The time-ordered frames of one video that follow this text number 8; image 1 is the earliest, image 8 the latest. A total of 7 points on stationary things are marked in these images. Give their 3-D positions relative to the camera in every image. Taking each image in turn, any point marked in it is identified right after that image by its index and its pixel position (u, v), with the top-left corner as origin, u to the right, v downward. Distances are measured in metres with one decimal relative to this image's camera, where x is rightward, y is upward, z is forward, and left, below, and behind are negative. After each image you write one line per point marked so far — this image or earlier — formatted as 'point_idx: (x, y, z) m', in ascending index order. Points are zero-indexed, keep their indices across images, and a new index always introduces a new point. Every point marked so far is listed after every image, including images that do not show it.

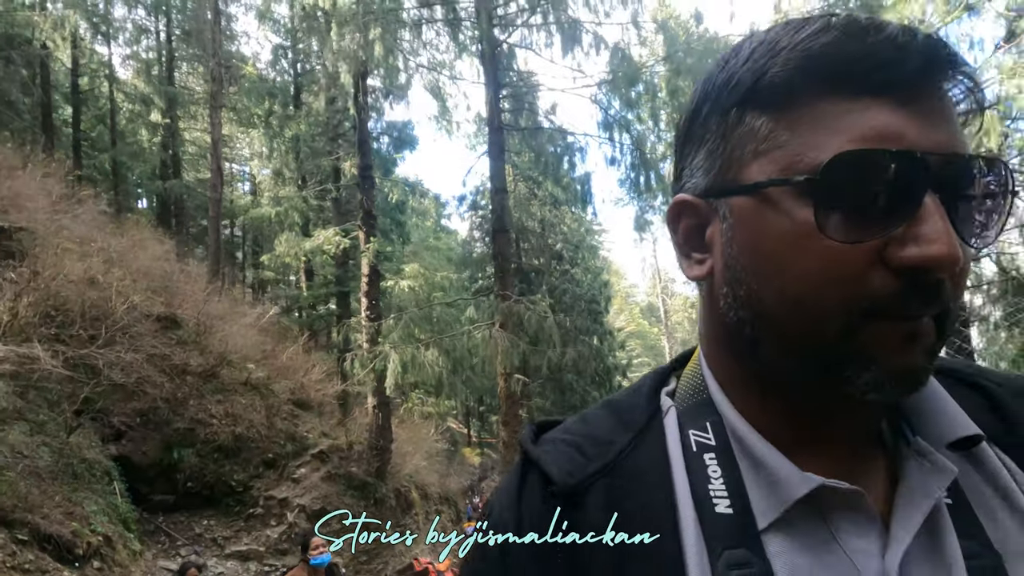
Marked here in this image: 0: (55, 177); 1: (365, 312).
0: (-9.8, +2.3, +14.2) m
1: (-2.6, -0.5, +11.5) m
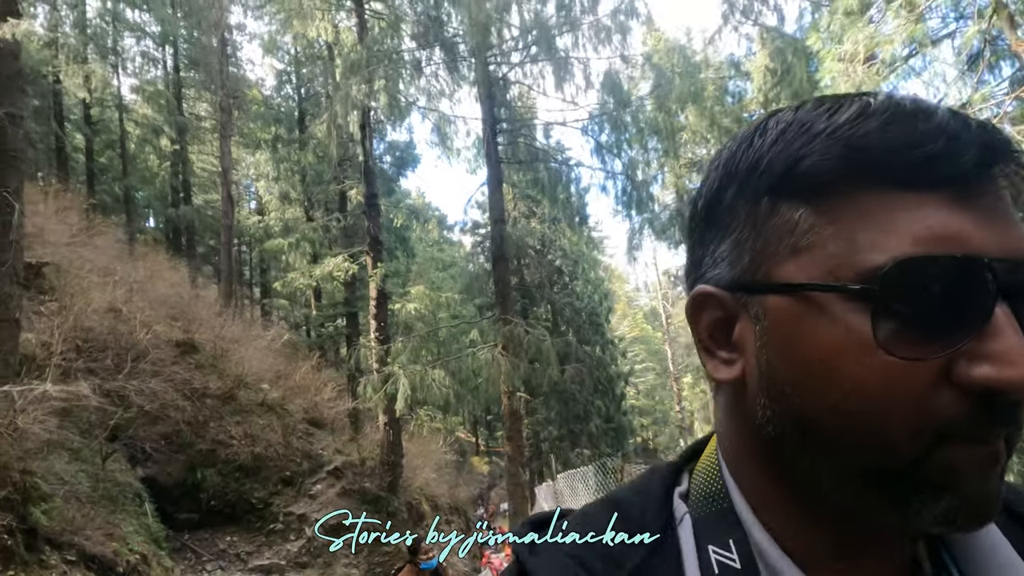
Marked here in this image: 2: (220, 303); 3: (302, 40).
0: (-9.8, +1.7, +14.8) m
1: (-2.5, -0.9, +12.0) m
2: (-6.8, -0.4, +15.3) m
3: (-4.7, +5.5, +14.7) m
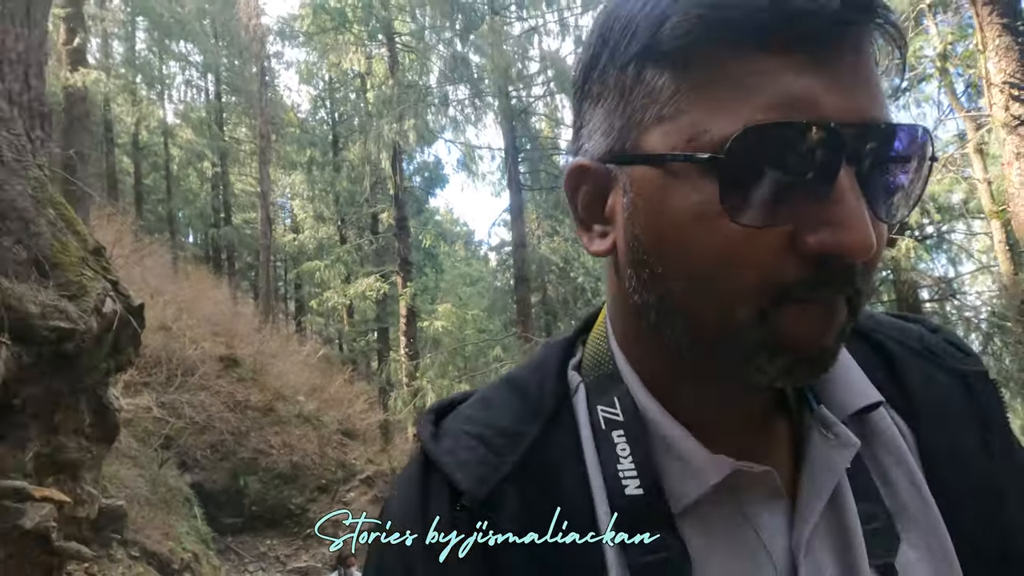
0: (-9.2, +1.3, +15.8) m
1: (-2.1, -1.2, +12.7) m
2: (-6.2, -0.8, +16.1) m
3: (-4.2, +5.1, +15.5) m
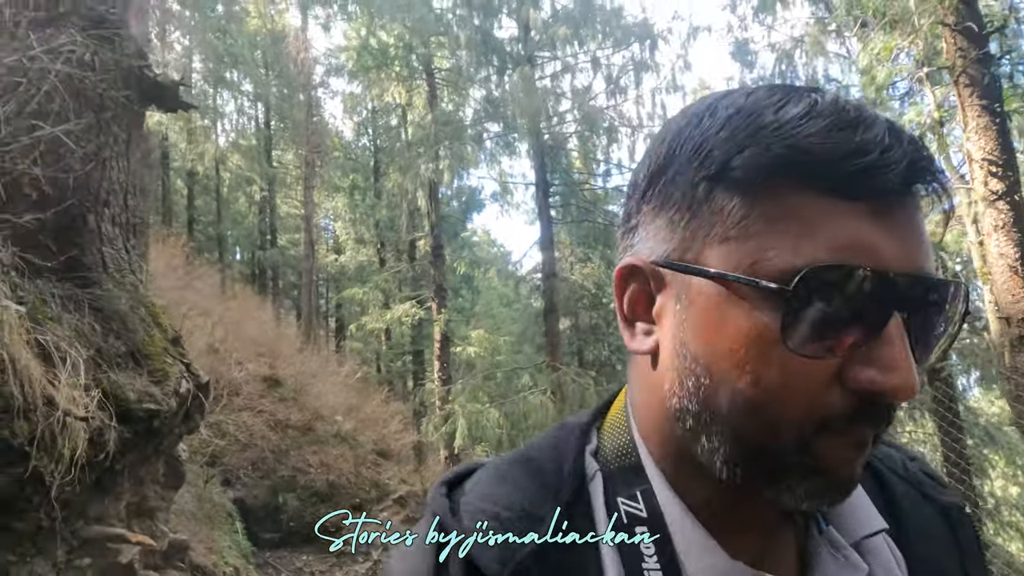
0: (-8.4, +0.8, +16.6) m
1: (-1.5, -1.7, +13.0) m
2: (-5.4, -1.3, +16.8) m
3: (-3.3, +4.5, +16.2) m
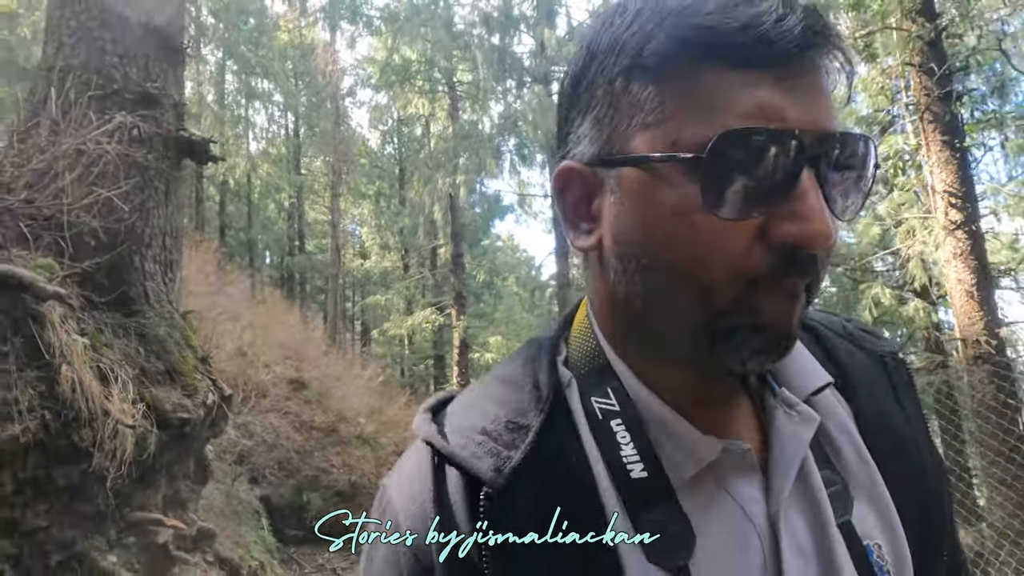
0: (-7.9, +0.7, +17.3) m
1: (-1.1, -1.8, +13.4) m
2: (-4.9, -1.5, +17.3) m
3: (-2.8, +4.4, +16.6) m
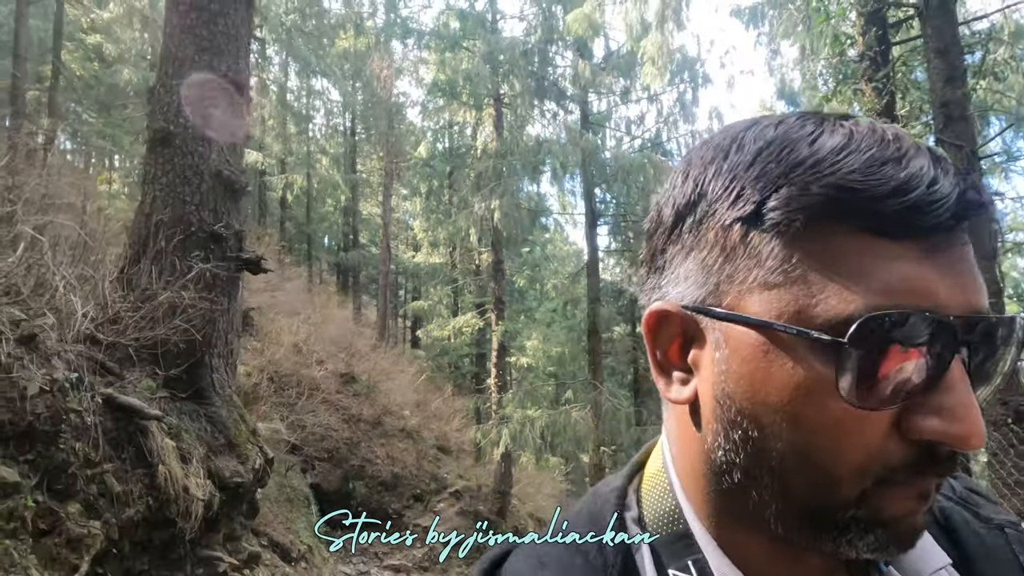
0: (-6.7, +0.9, +18.4) m
1: (-0.4, -1.9, +14.1) m
2: (-3.8, -1.4, +18.2) m
3: (-1.6, +4.4, +17.3) m
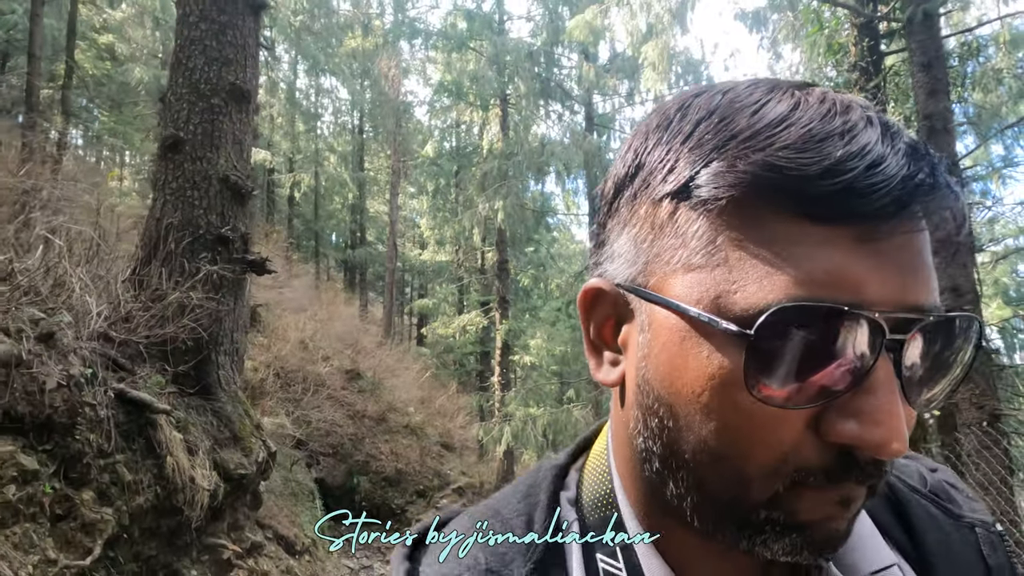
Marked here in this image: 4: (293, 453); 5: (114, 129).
0: (-6.6, +1.0, +18.6) m
1: (-0.3, -1.9, +14.2) m
2: (-3.6, -1.3, +18.4) m
3: (-1.4, +4.5, +17.4) m
4: (-3.6, -2.7, +10.8) m
5: (-8.2, +3.3, +13.6) m
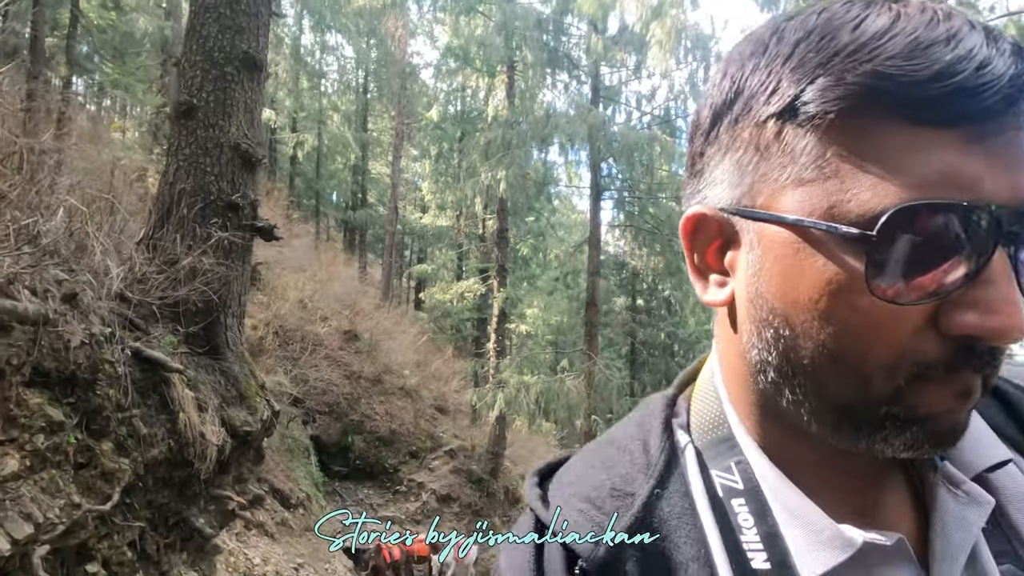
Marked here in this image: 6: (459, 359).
0: (-6.6, +2.2, +18.6) m
1: (-0.4, -1.2, +14.4) m
2: (-3.7, -0.3, +18.5) m
3: (-1.3, +5.4, +17.3) m
4: (-3.7, -2.1, +11.0) m
5: (-8.1, +4.3, +13.5) m
6: (-1.5, -2.0, +18.5) m
